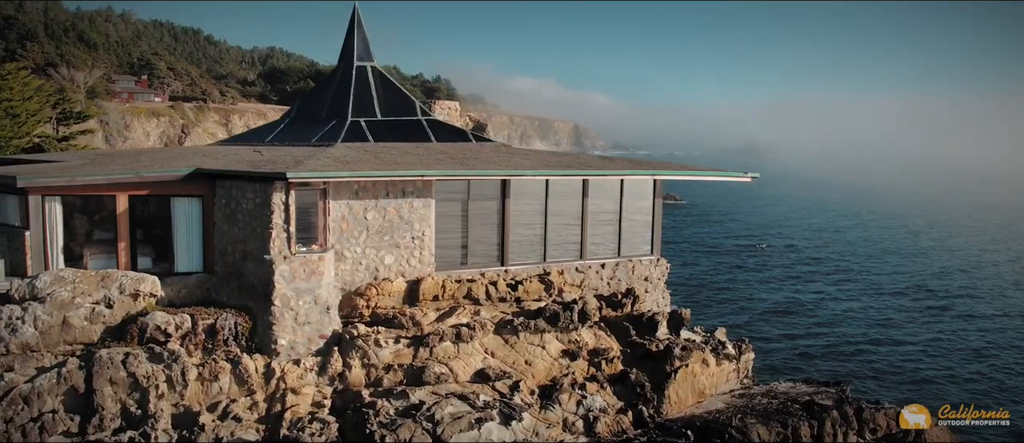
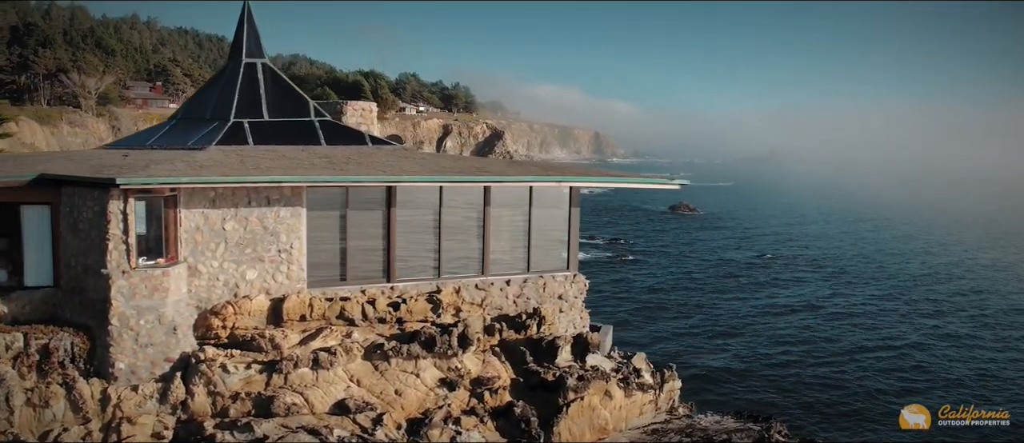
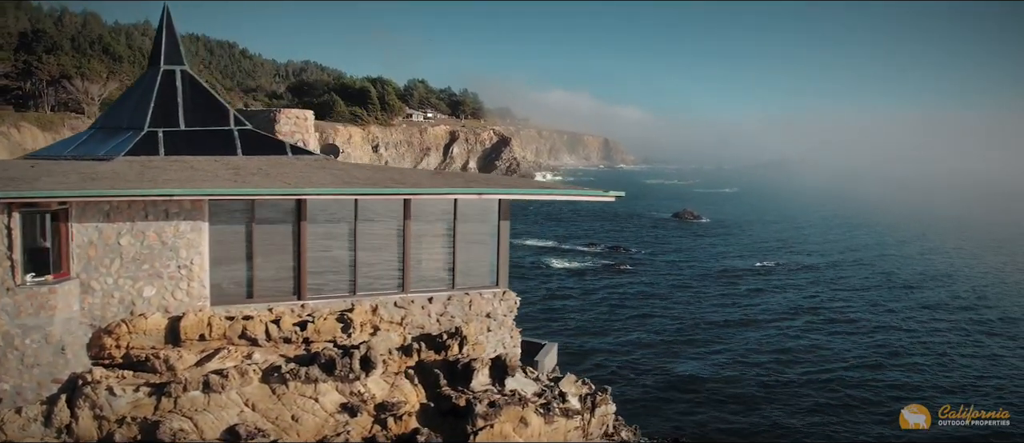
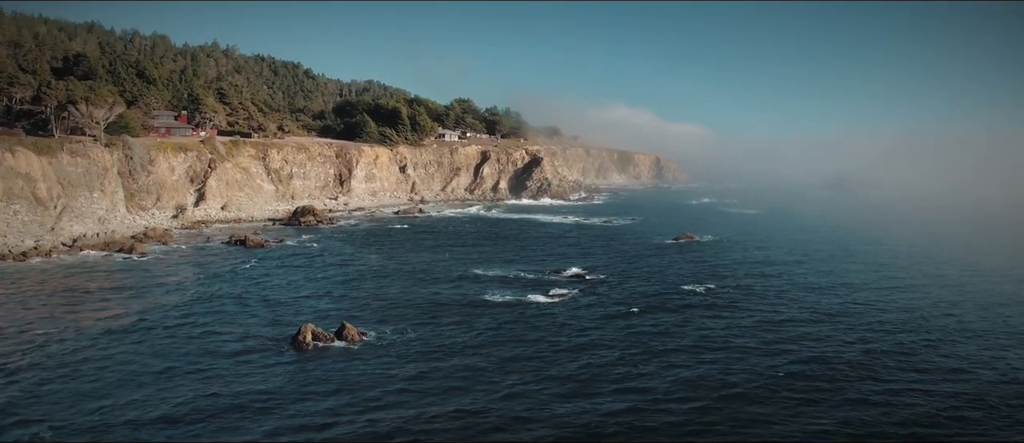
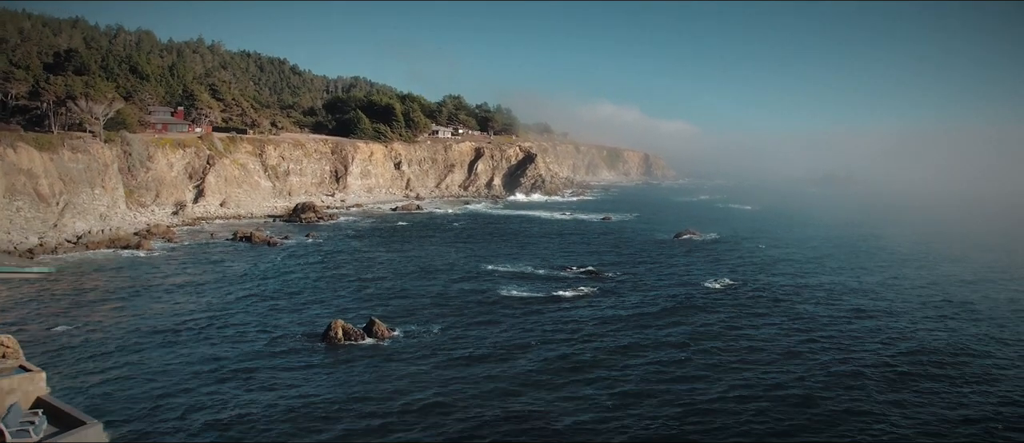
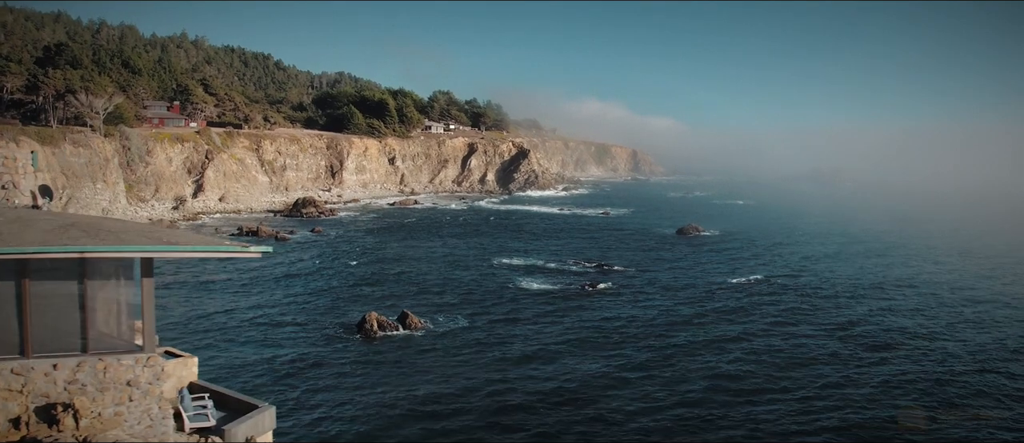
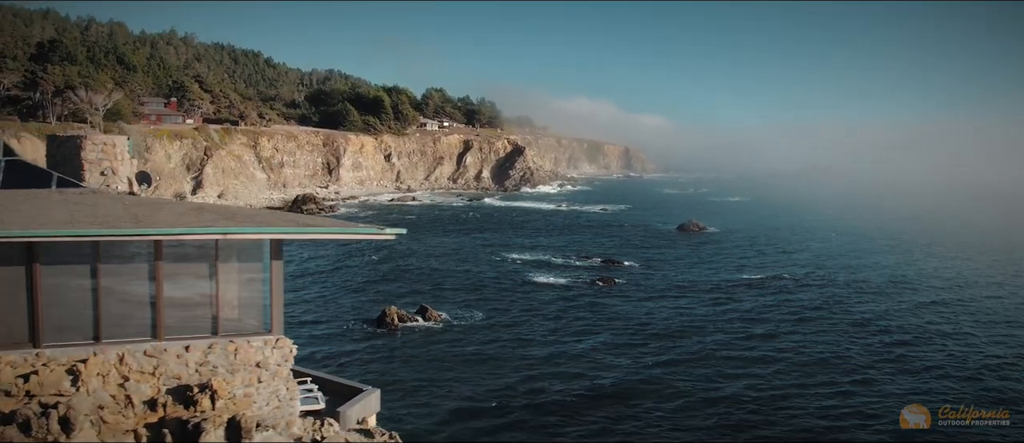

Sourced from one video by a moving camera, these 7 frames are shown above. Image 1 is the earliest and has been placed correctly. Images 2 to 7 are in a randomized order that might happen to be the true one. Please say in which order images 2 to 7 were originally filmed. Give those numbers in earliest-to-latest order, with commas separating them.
2, 3, 7, 6, 5, 4
